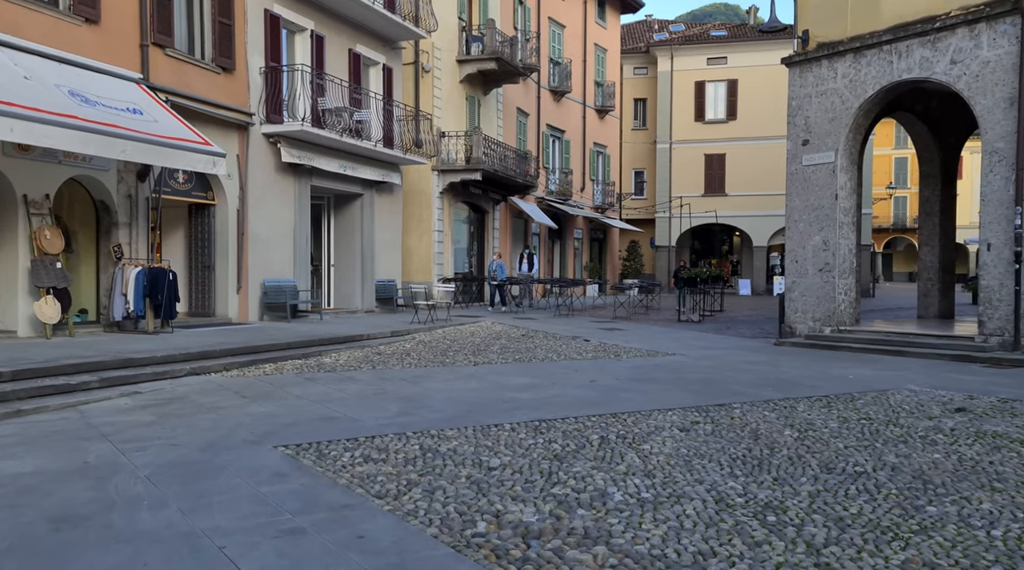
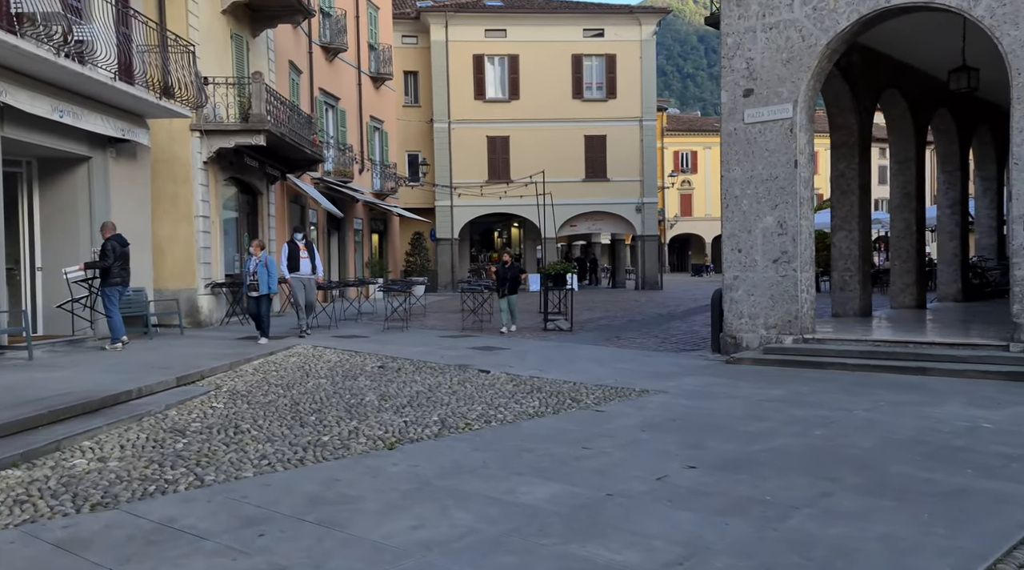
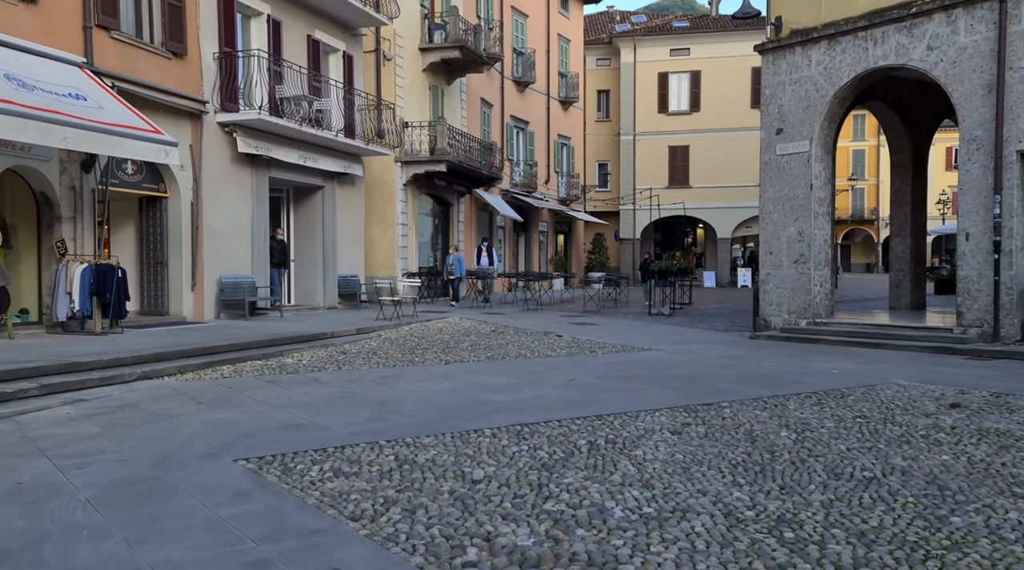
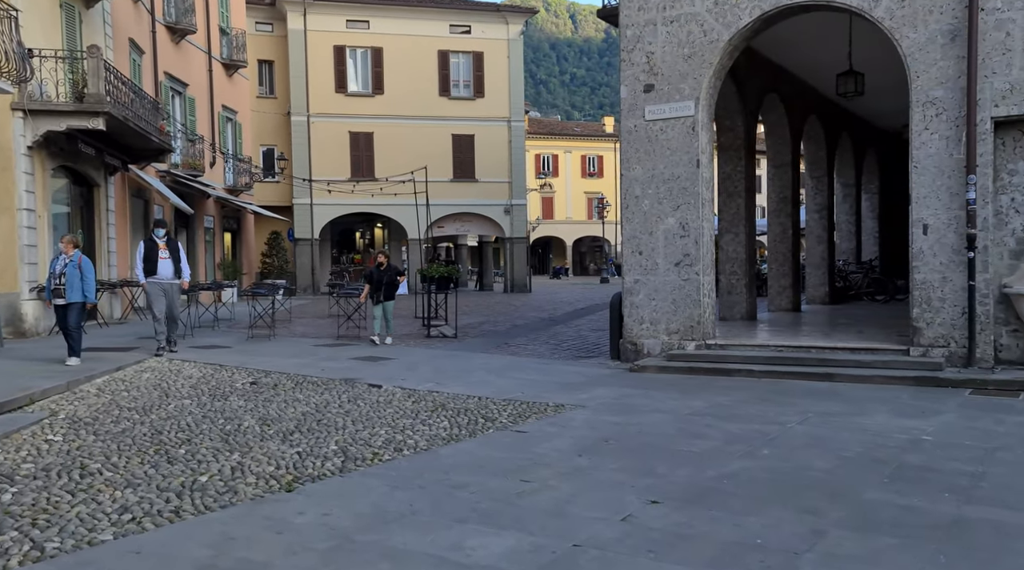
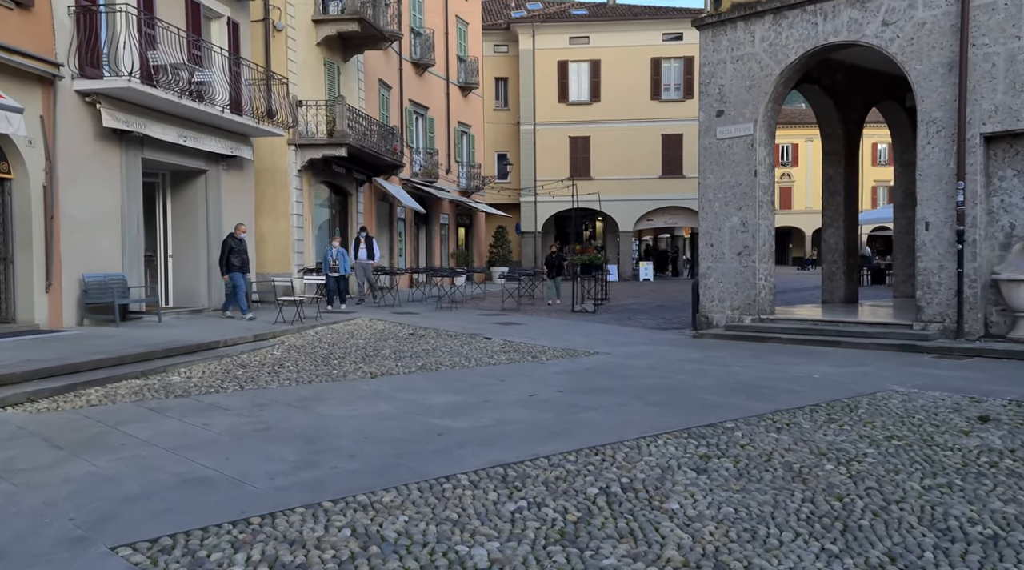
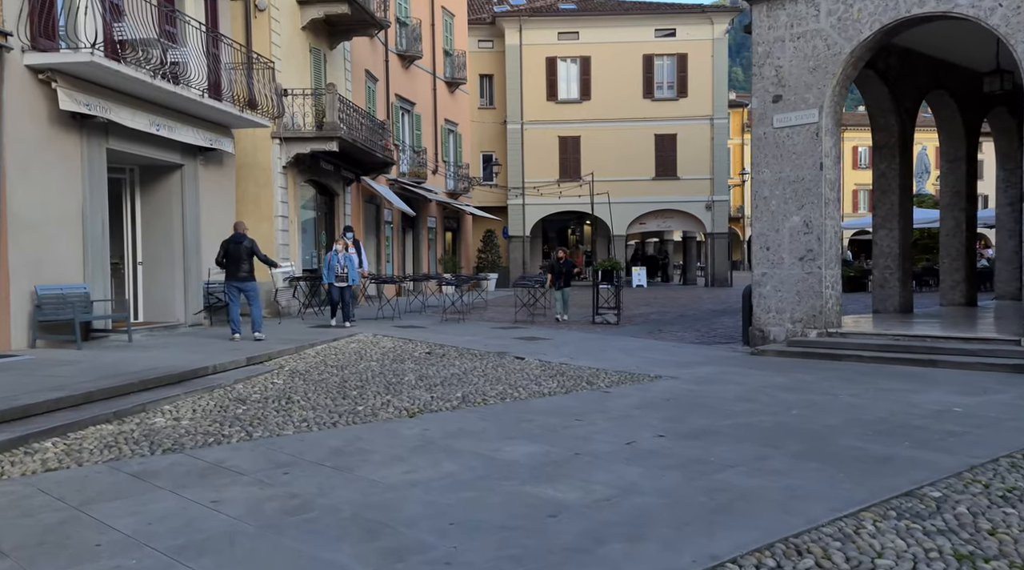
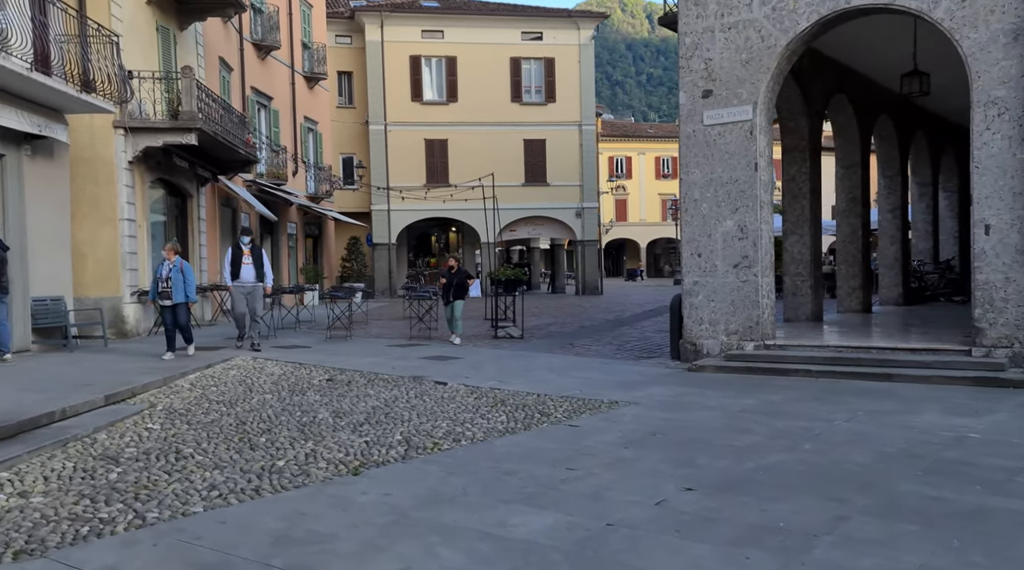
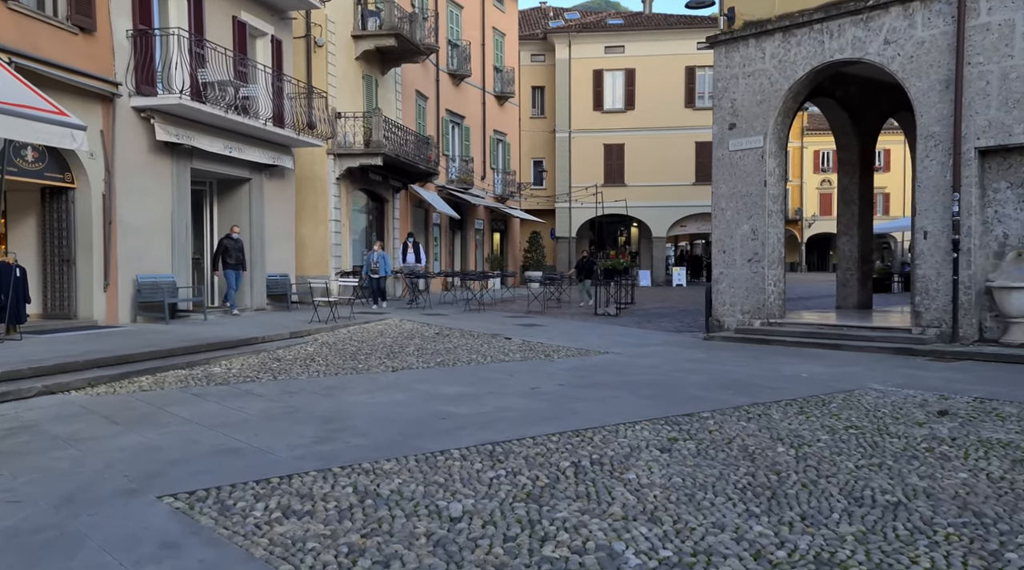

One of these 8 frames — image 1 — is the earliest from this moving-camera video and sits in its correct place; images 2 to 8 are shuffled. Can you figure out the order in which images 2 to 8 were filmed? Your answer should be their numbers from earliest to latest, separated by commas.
3, 8, 5, 6, 2, 7, 4
